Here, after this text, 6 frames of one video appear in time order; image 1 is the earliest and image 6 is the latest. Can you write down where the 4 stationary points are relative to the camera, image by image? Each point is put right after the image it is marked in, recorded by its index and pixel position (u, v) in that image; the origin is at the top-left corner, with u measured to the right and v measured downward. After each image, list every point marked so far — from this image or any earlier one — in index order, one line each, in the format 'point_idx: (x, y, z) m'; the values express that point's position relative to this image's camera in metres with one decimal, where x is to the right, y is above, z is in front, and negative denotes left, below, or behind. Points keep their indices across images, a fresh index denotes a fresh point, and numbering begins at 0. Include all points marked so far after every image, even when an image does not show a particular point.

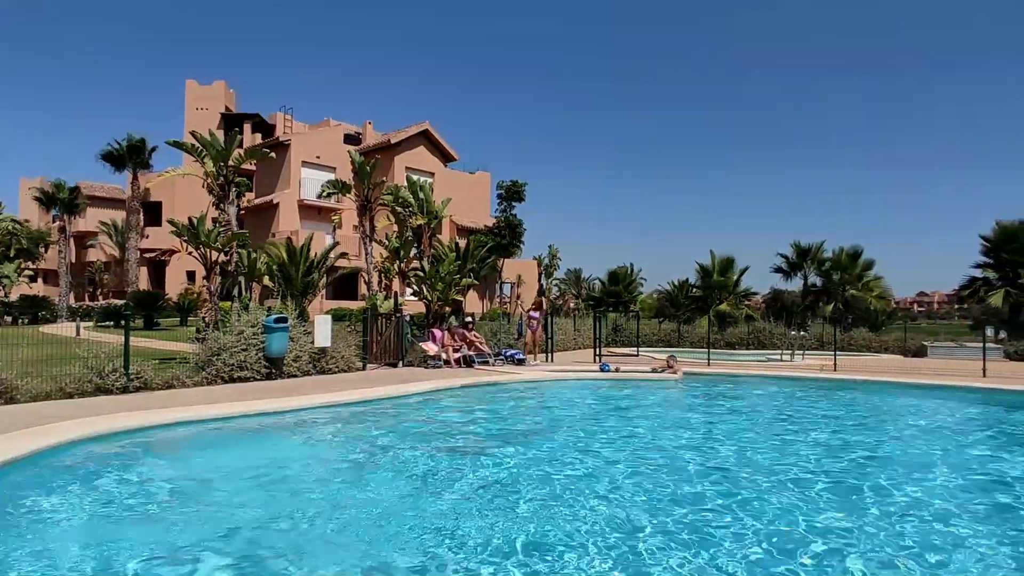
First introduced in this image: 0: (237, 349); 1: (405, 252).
0: (-5.9, -1.3, +14.1) m
1: (-3.0, +1.0, +19.0) m
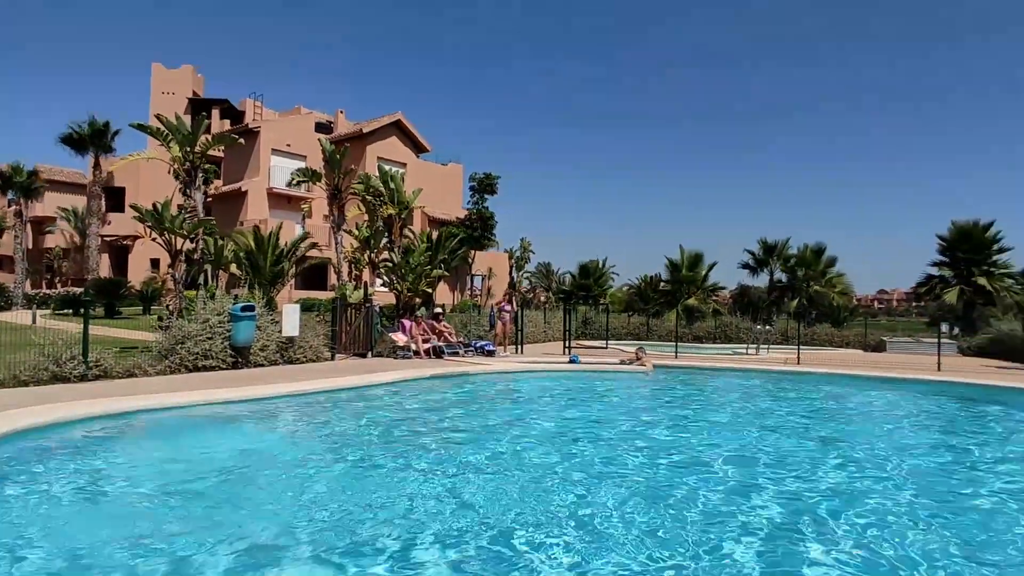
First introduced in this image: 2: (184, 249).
0: (-6.5, -1.1, +13.8) m
1: (-3.8, +1.2, +18.8) m
2: (-7.3, +0.8, +14.9) m
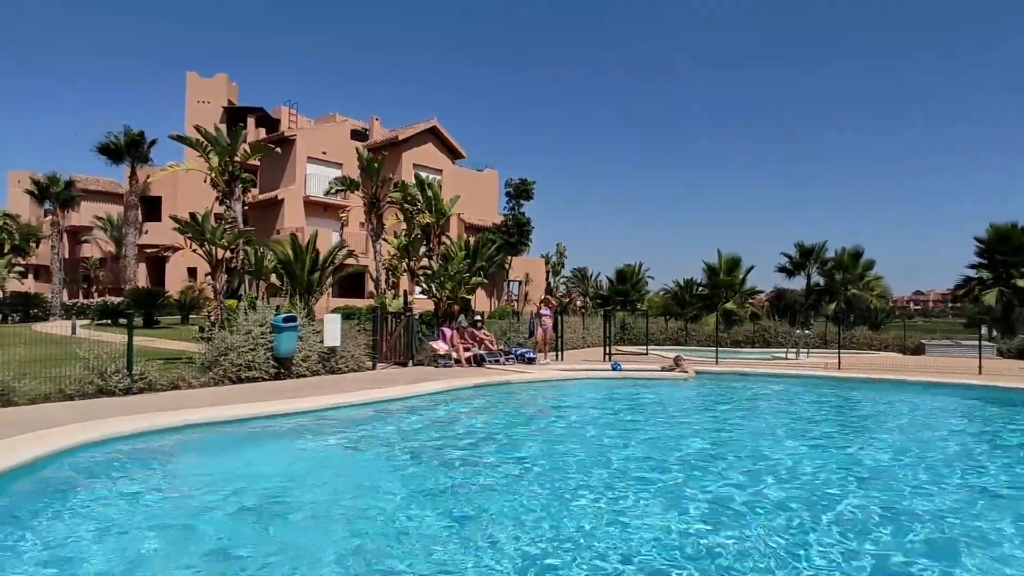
0: (-5.7, -1.3, +13.8) m
1: (-2.9, +1.1, +18.8) m
2: (-6.5, +0.6, +14.8) m
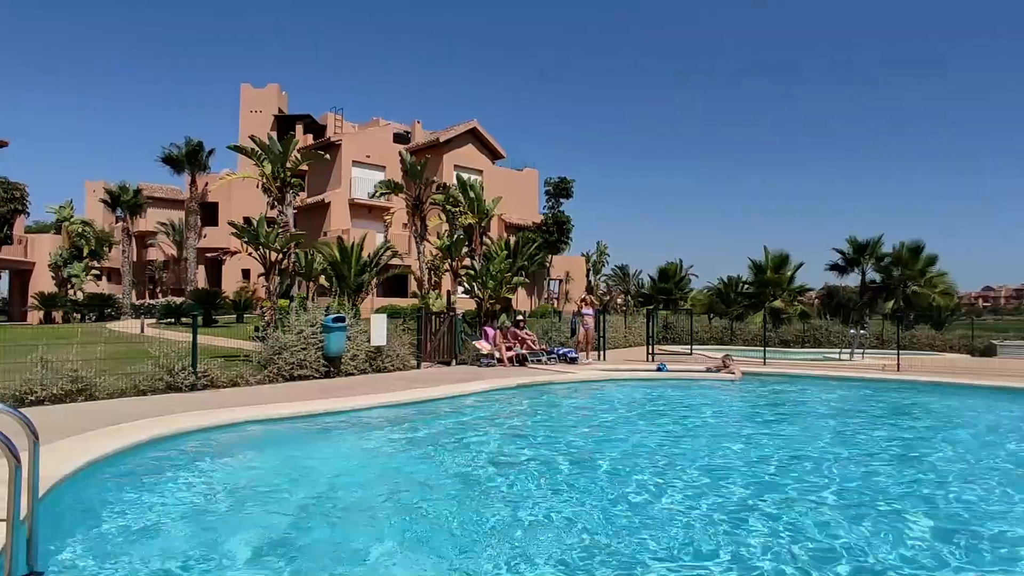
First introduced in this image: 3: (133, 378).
0: (-4.8, -1.3, +14.4) m
1: (-1.6, +1.2, +19.0) m
2: (-5.6, +0.6, +15.5) m
3: (-7.4, -1.7, +12.7) m
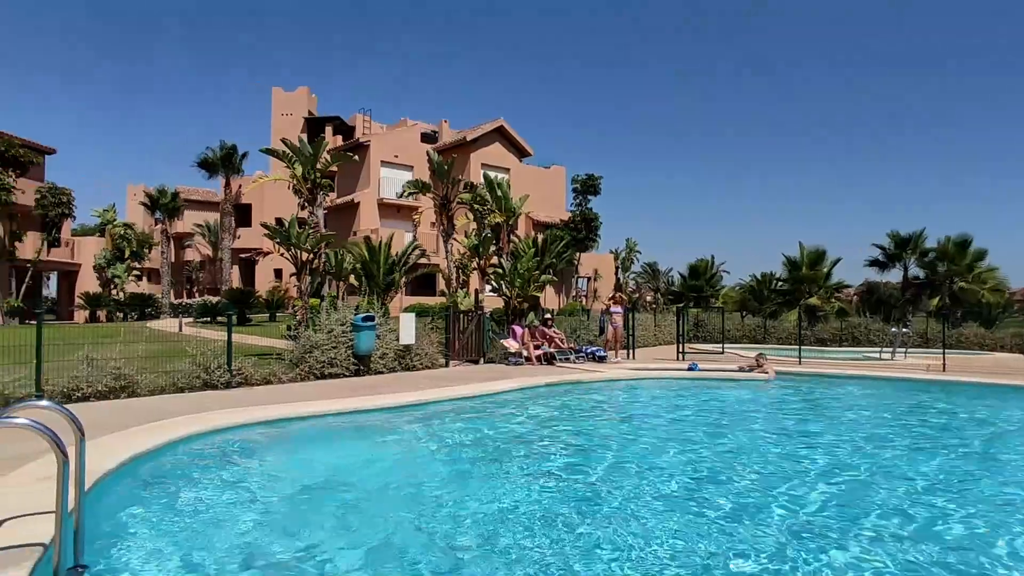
0: (-4.2, -1.3, +14.6) m
1: (-0.8, +1.2, +19.0) m
2: (-4.9, +0.6, +15.7) m
3: (-6.9, -1.7, +13.1) m
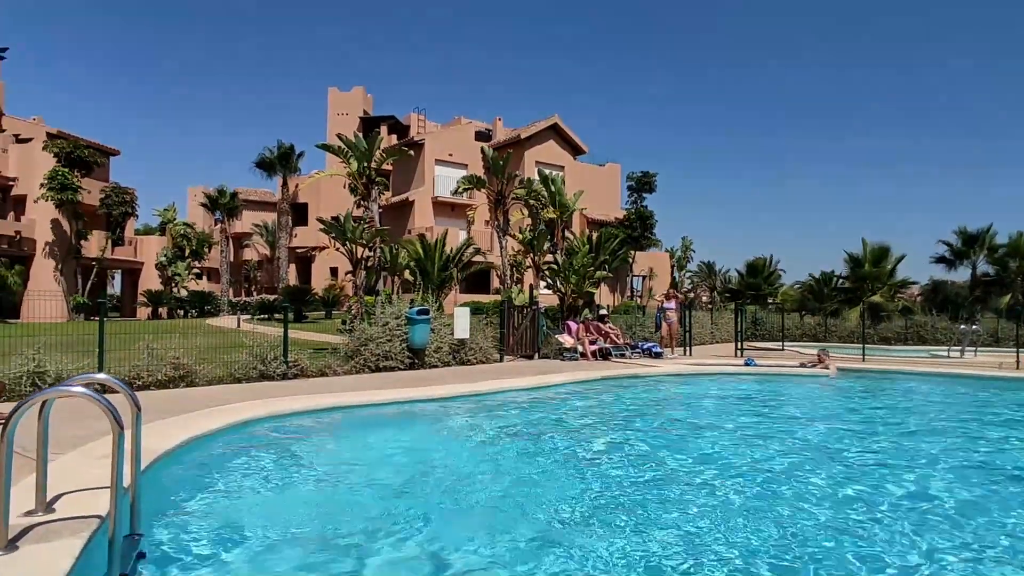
0: (-3.0, -1.2, +14.7) m
1: (+0.6, +1.2, +19.0) m
2: (-3.6, +0.7, +15.9) m
3: (-5.8, -1.6, +13.3) m
